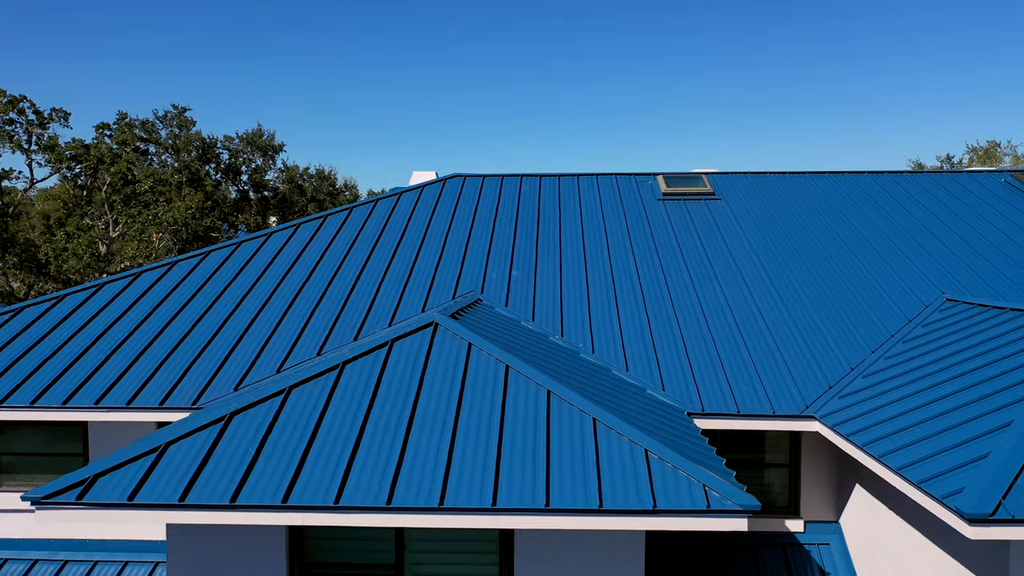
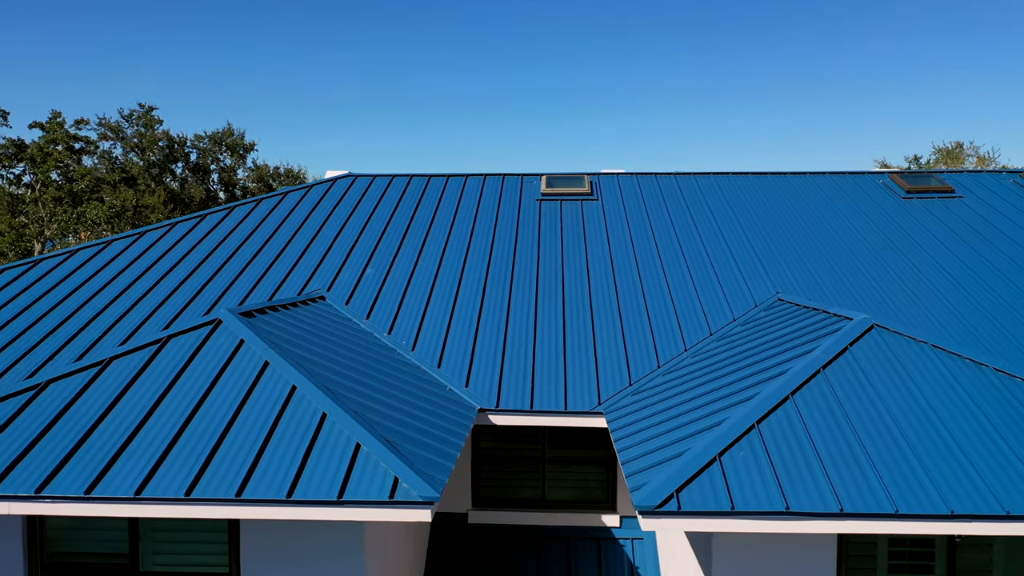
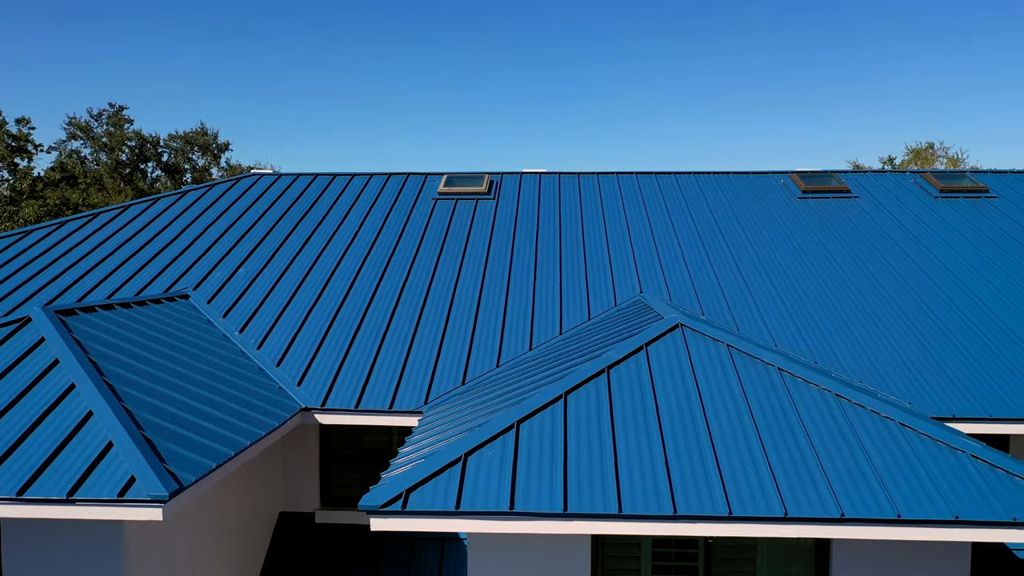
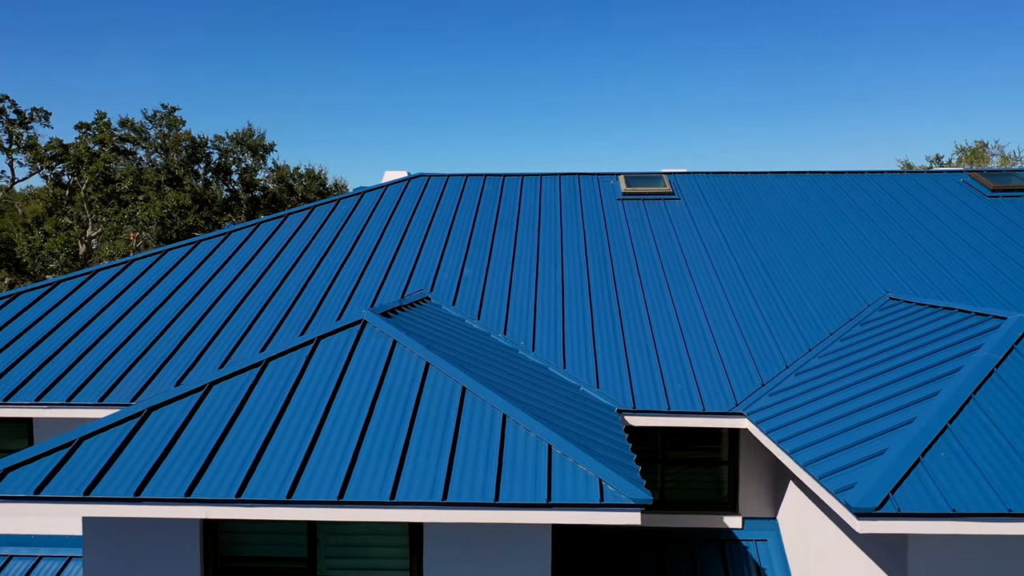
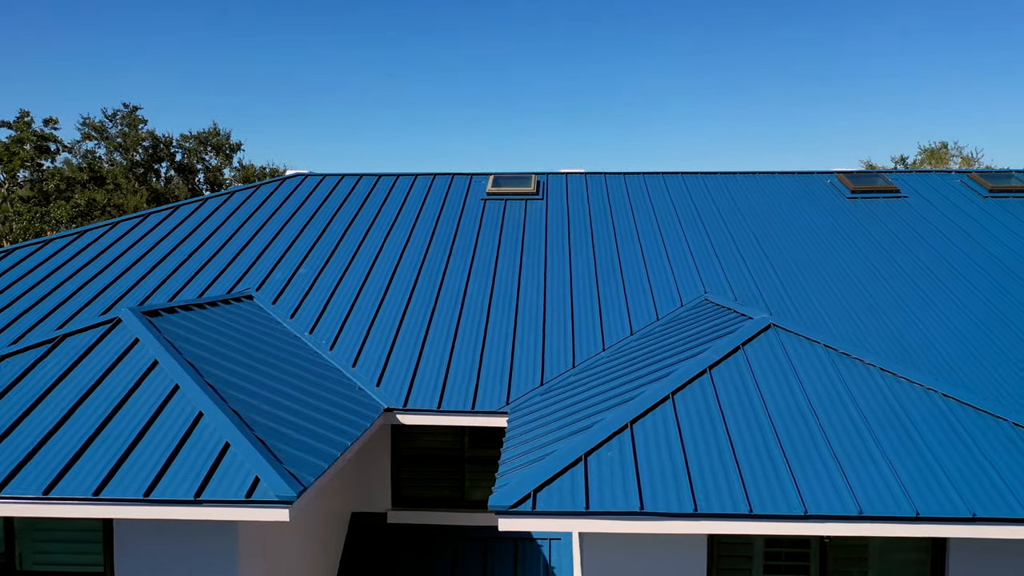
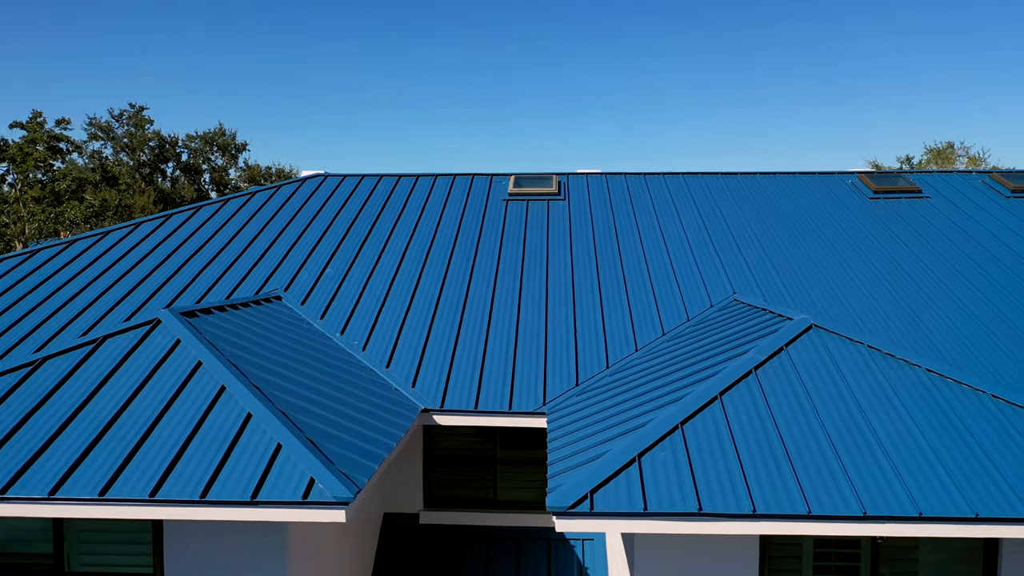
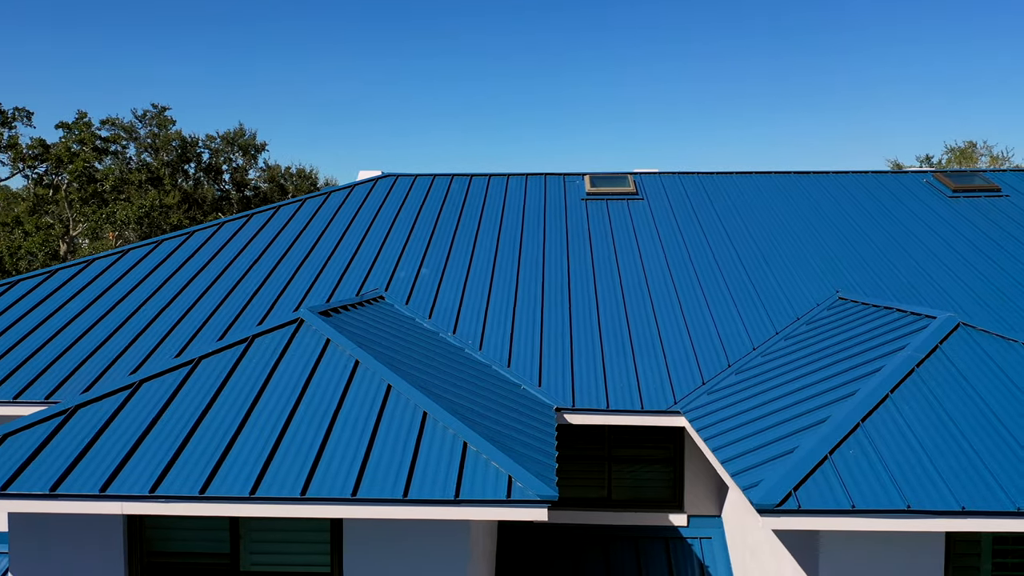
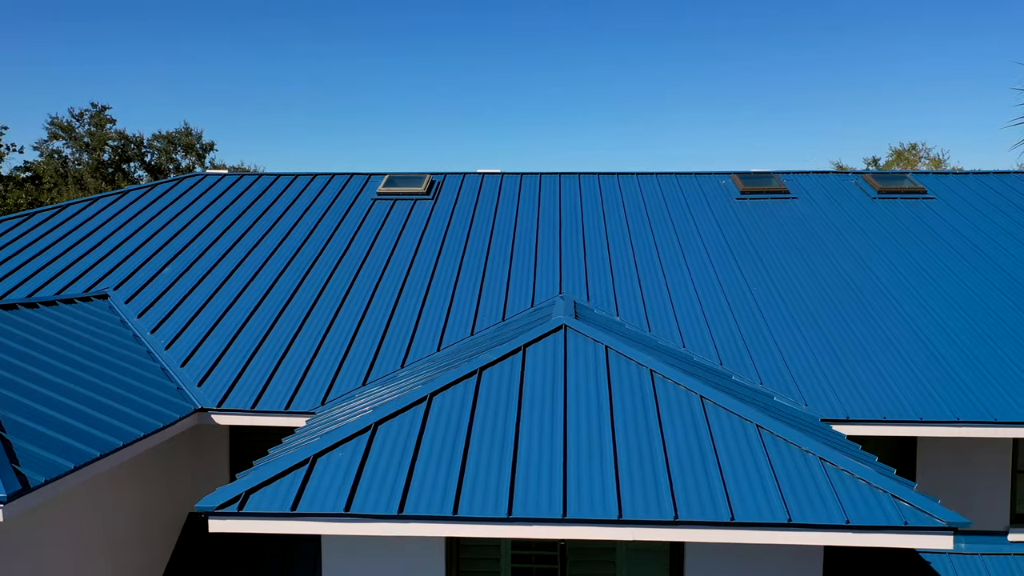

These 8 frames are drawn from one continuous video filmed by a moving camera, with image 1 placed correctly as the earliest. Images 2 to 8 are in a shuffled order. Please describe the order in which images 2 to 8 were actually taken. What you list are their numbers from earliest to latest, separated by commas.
4, 7, 2, 6, 5, 3, 8
